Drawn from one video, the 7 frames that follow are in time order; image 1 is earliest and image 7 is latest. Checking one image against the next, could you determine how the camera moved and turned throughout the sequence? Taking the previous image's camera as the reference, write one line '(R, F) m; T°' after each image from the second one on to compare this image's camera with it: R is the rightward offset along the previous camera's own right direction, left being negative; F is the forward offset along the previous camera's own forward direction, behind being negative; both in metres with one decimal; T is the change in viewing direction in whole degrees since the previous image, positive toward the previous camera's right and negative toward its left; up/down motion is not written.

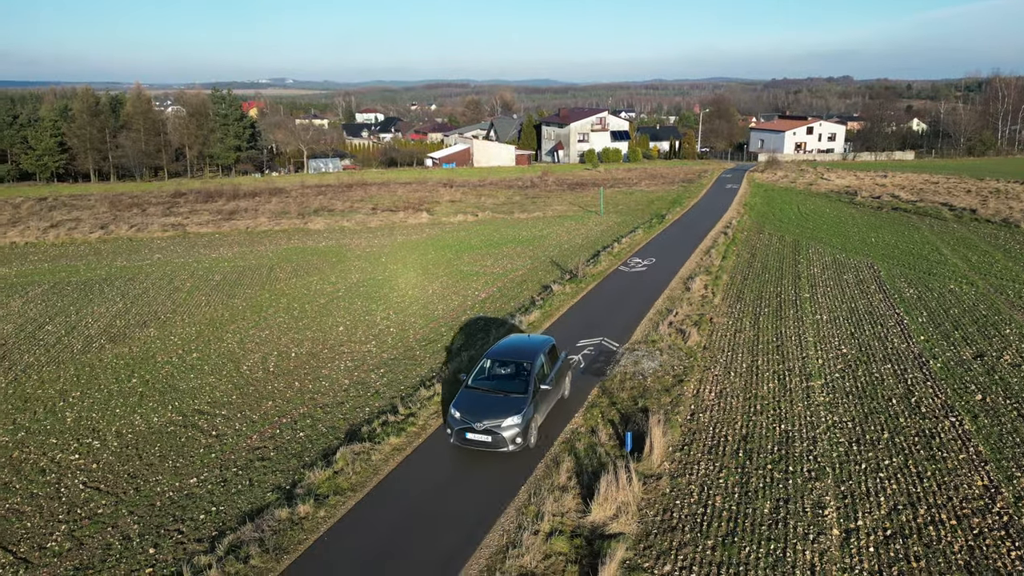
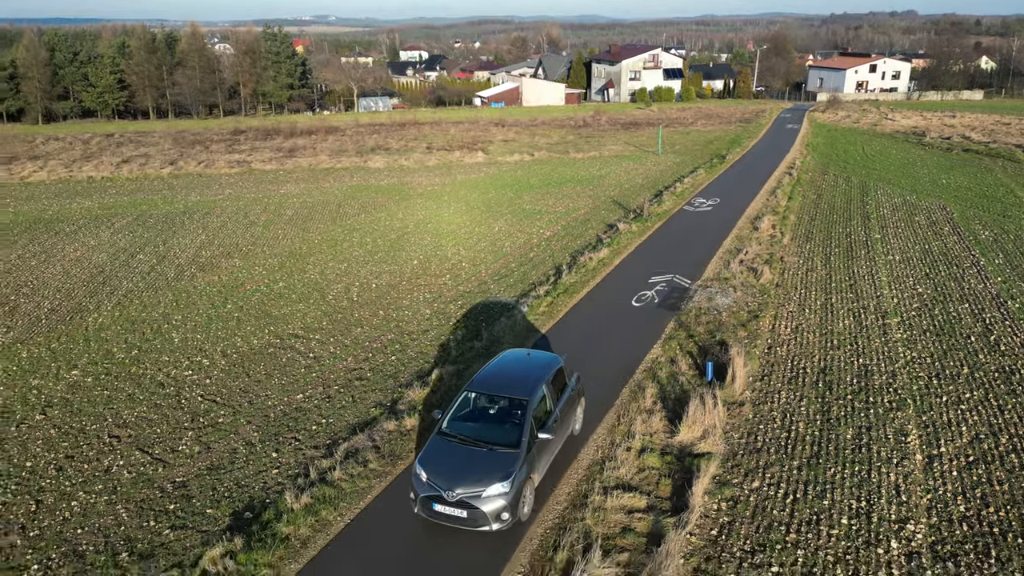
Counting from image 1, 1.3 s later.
(-0.7, -0.4) m; -3°
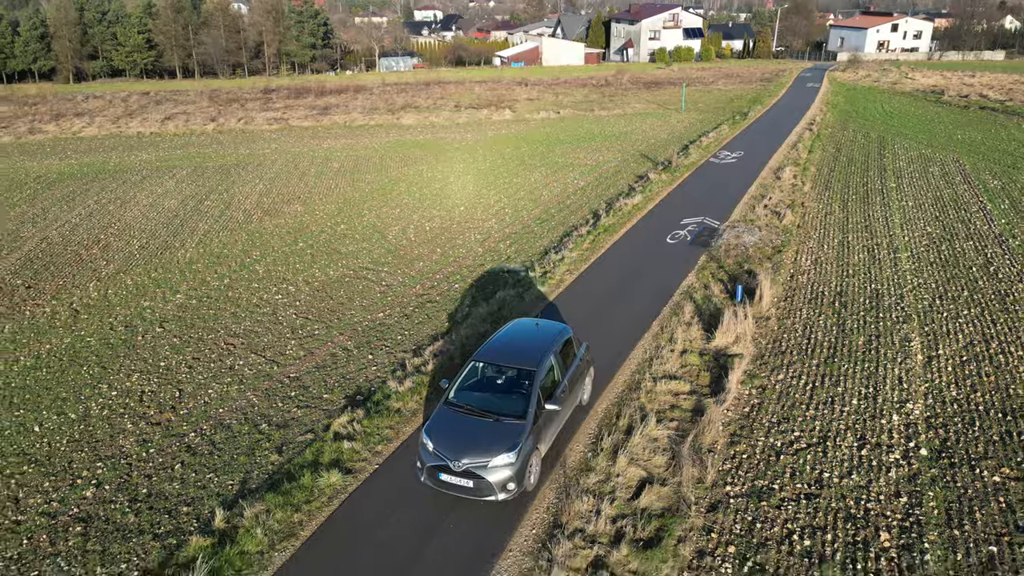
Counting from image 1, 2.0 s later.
(-0.7, -1.6) m; -1°
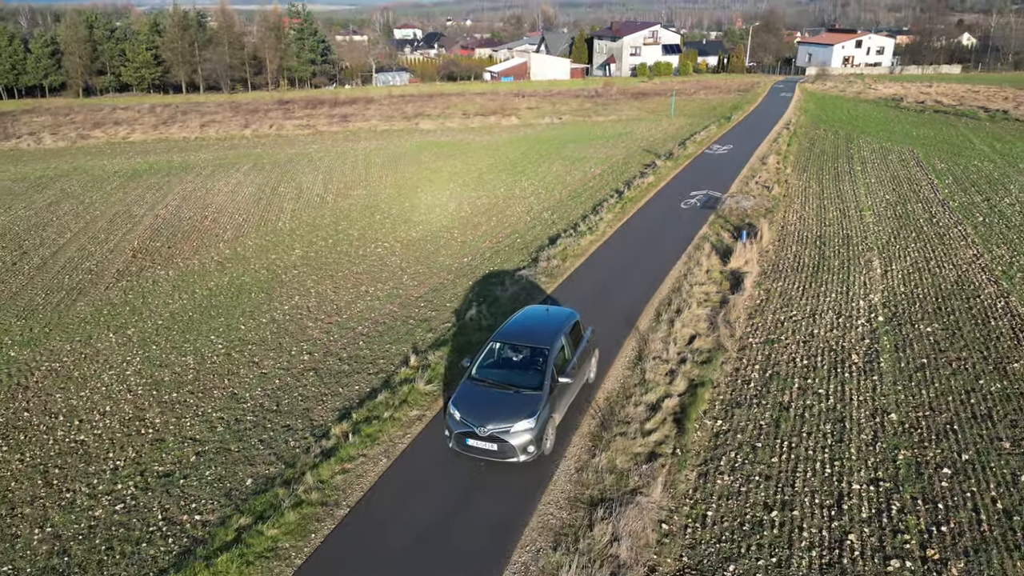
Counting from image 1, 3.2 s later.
(-1.8, -3.5) m; +2°
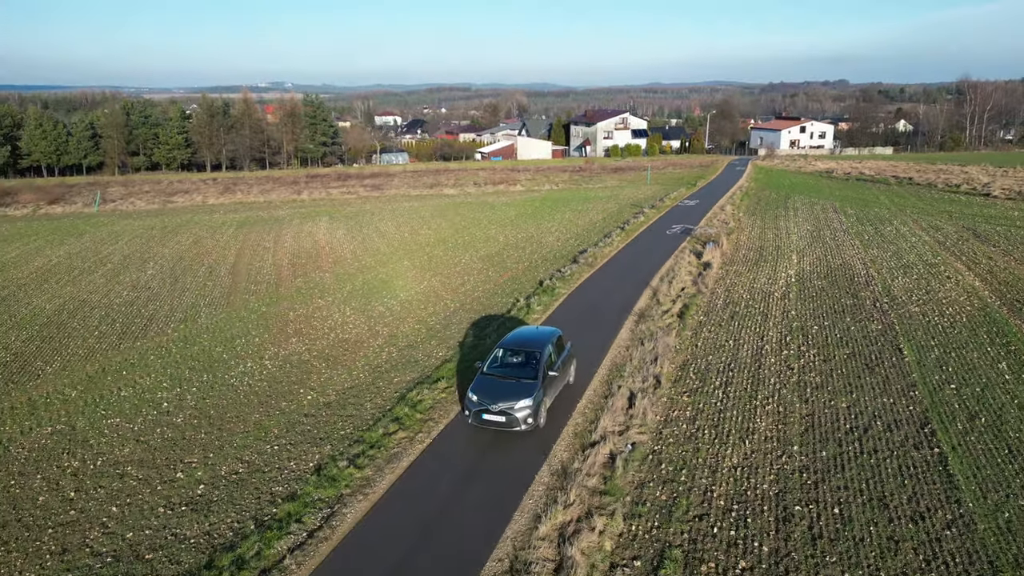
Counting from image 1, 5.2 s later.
(-2.5, -7.5) m; +2°
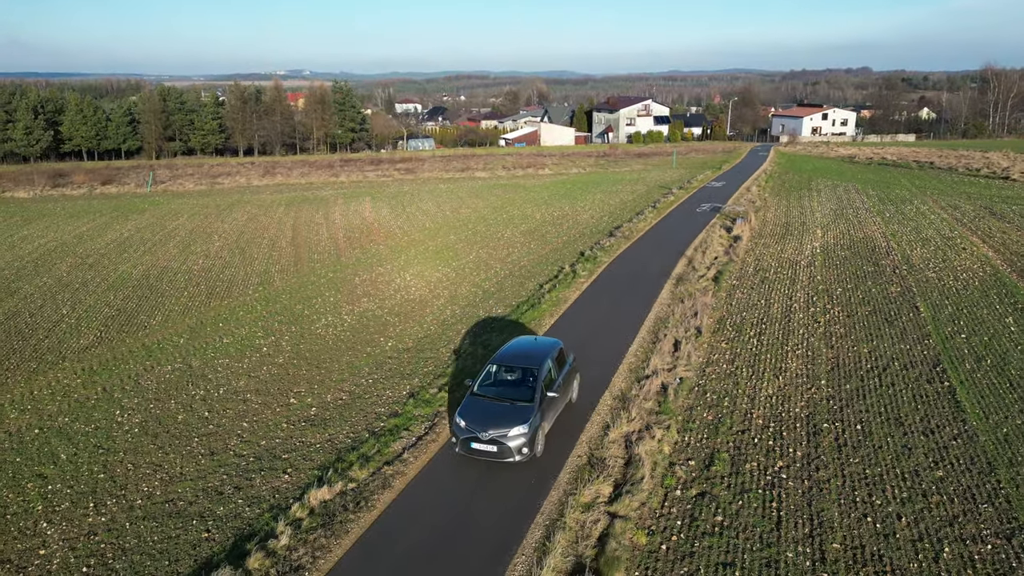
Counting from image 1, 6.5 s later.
(-0.9, -1.7) m; -1°
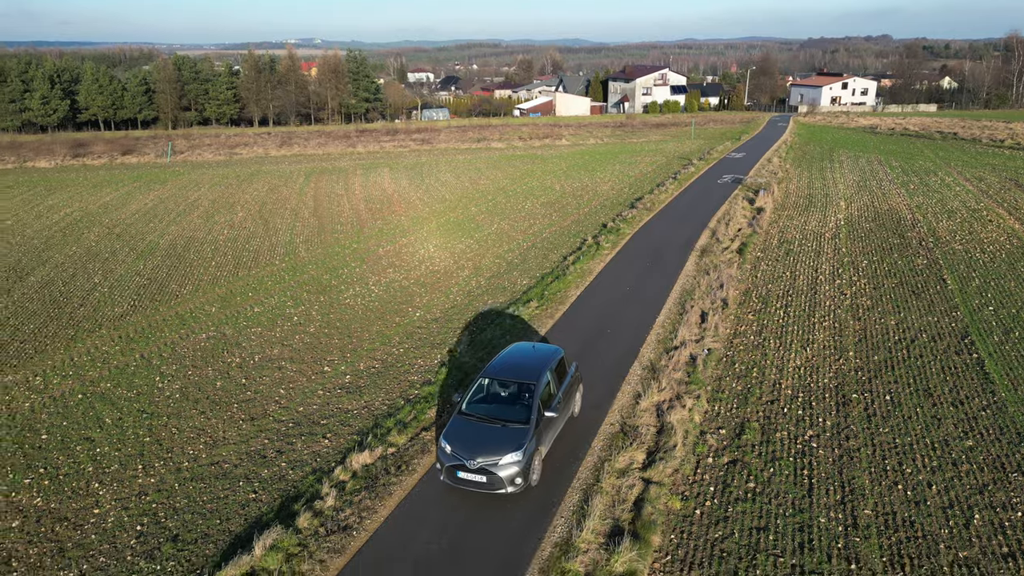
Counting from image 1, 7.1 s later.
(-0.3, -0.1) m; -1°
